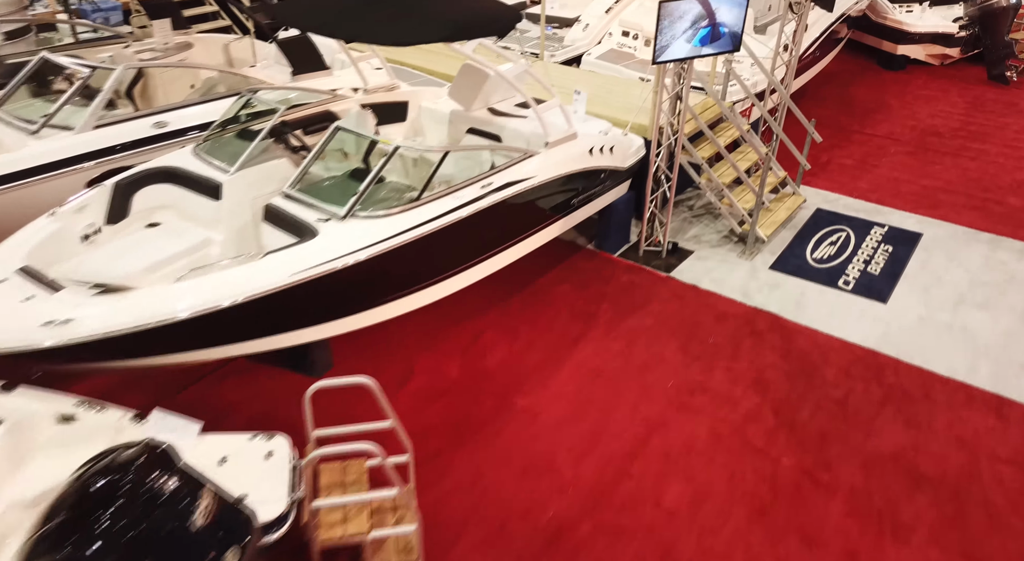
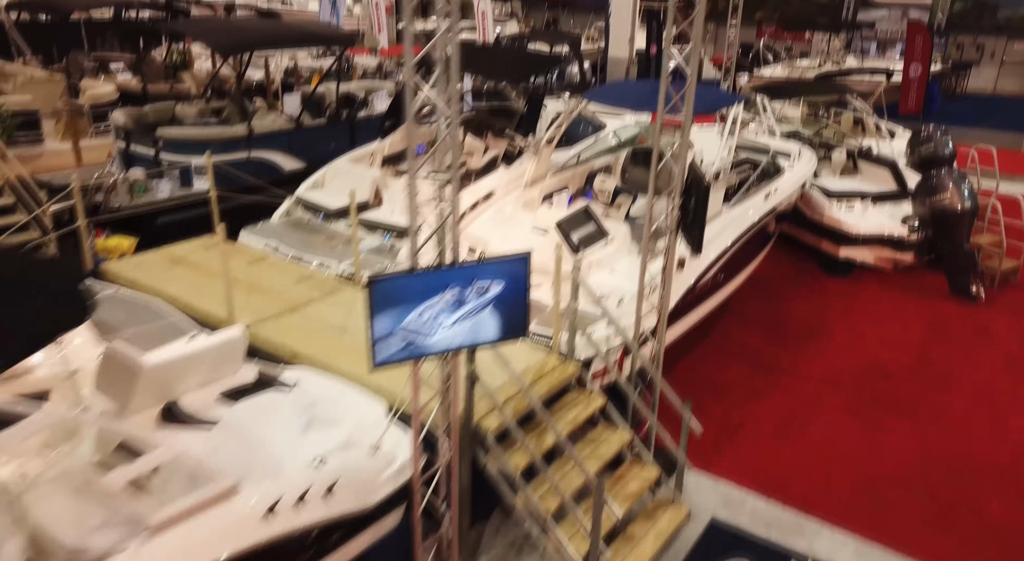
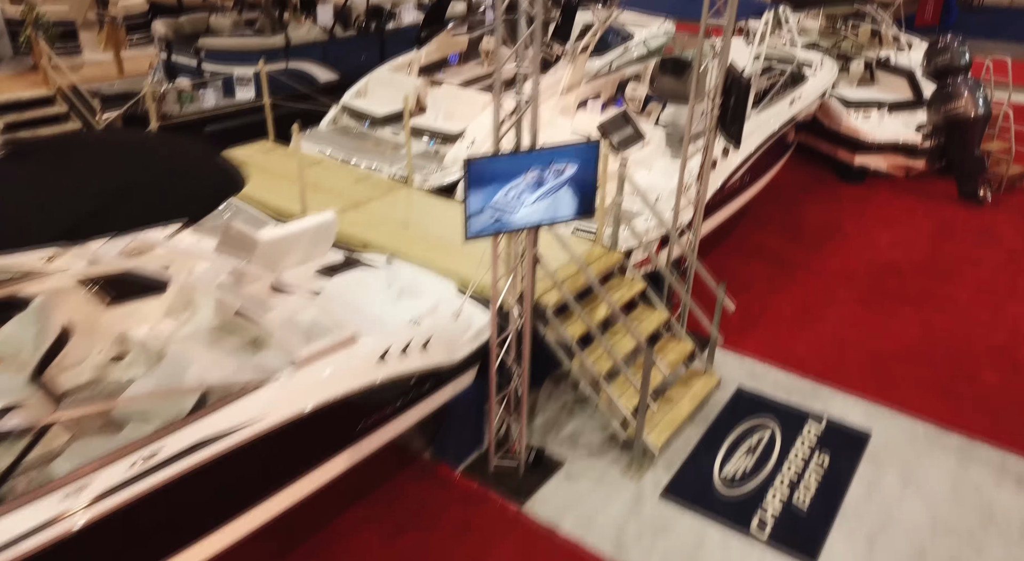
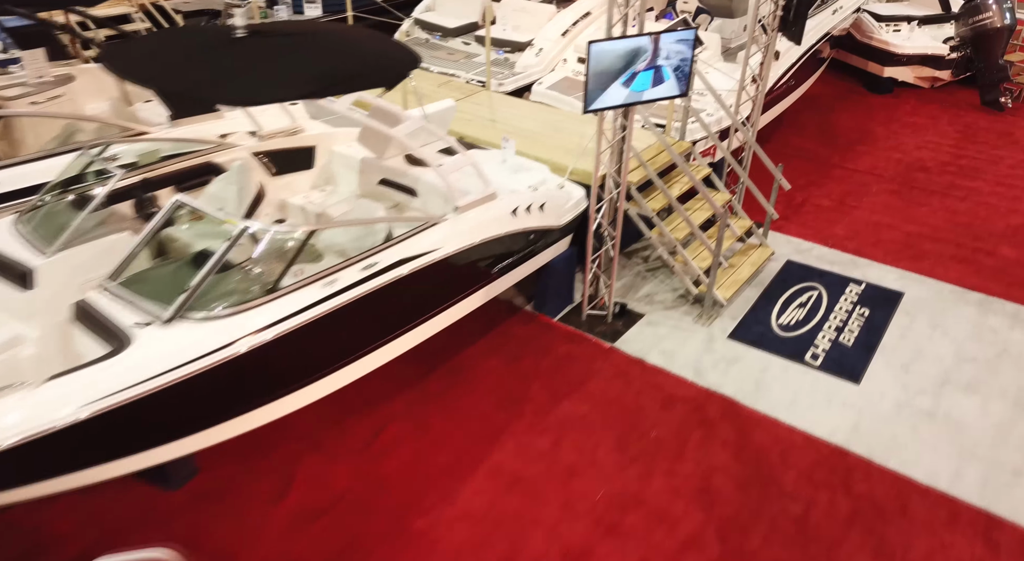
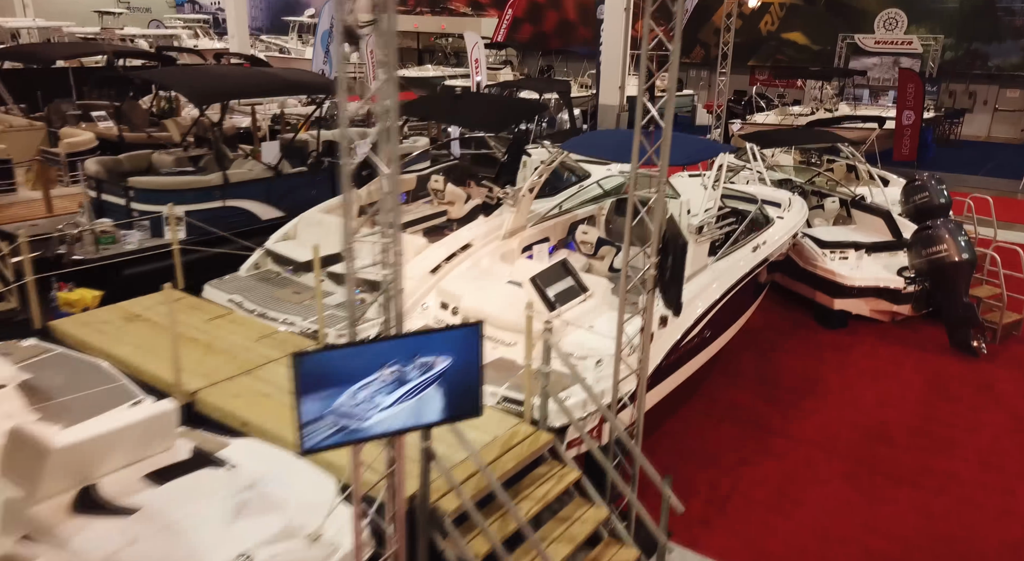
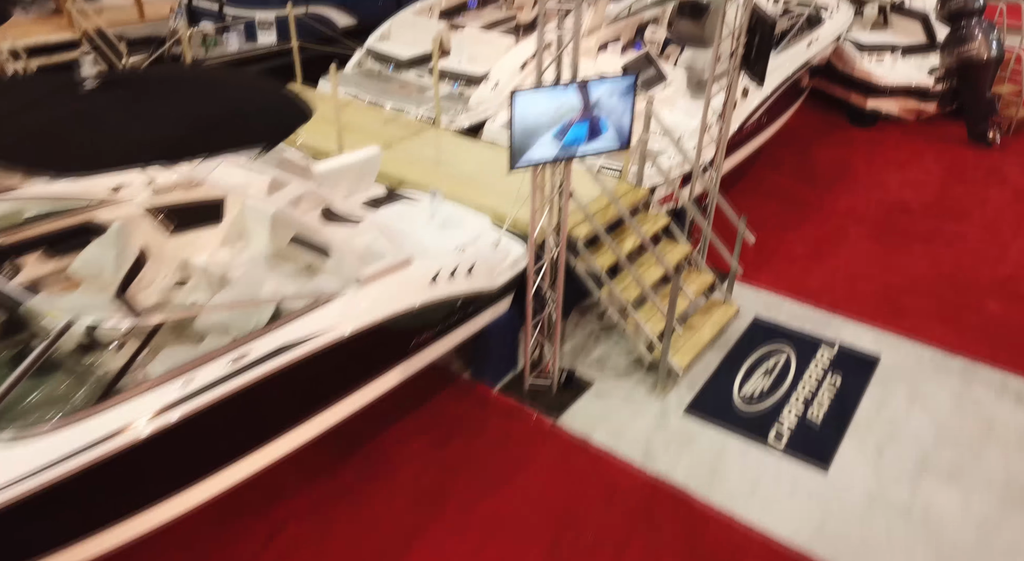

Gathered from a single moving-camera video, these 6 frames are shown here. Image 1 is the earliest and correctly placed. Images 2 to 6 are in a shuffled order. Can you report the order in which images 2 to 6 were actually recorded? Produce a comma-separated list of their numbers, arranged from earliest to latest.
4, 6, 3, 2, 5
